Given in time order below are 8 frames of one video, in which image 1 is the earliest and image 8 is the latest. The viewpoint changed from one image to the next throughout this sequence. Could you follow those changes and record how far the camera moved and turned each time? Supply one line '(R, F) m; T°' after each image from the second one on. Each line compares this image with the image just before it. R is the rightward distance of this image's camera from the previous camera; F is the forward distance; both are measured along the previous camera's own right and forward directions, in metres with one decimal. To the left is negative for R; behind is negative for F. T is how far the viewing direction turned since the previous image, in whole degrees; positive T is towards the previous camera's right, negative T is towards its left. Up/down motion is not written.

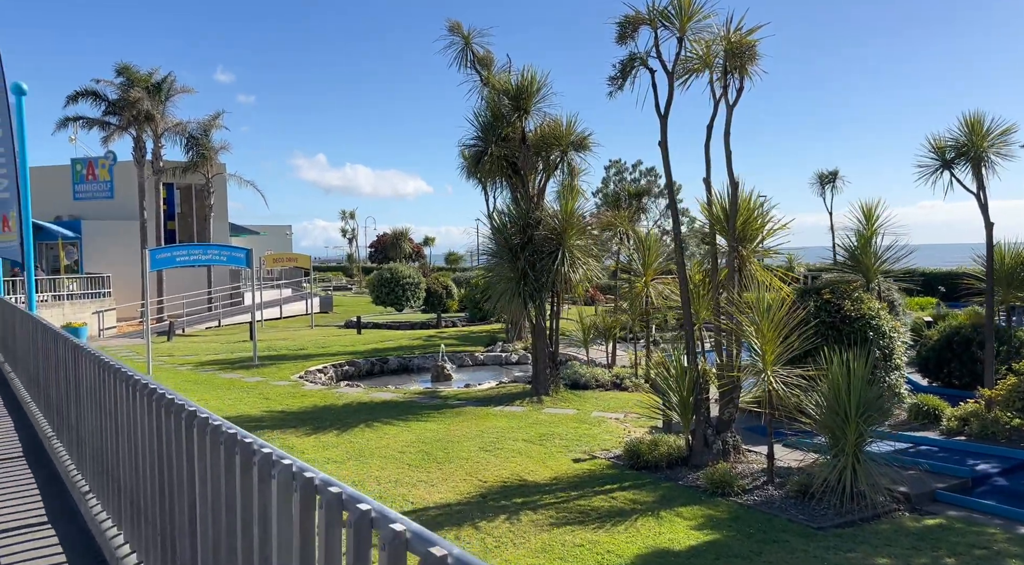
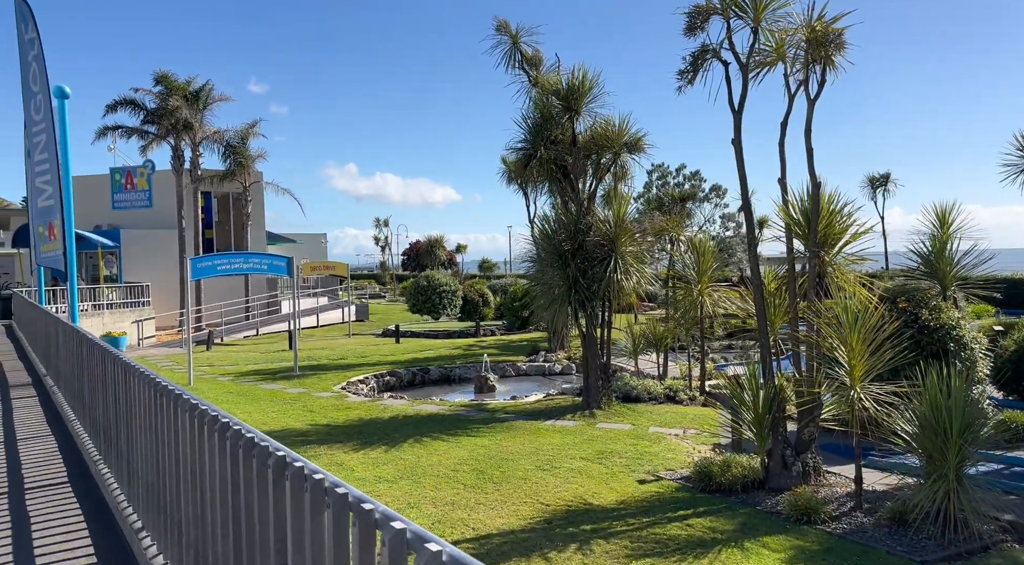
(-0.3, +0.4) m; -2°
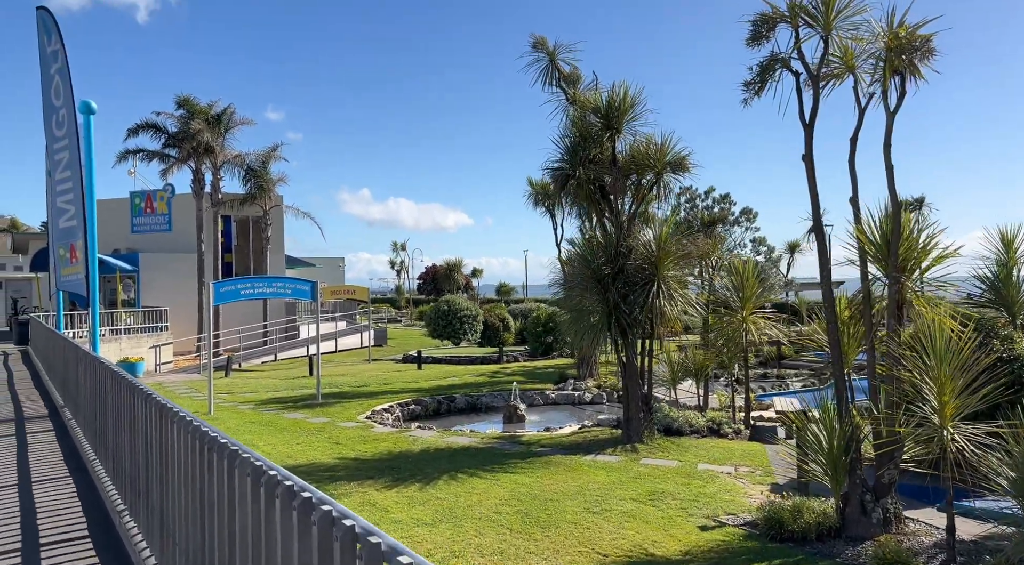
(-0.3, +0.5) m; -1°
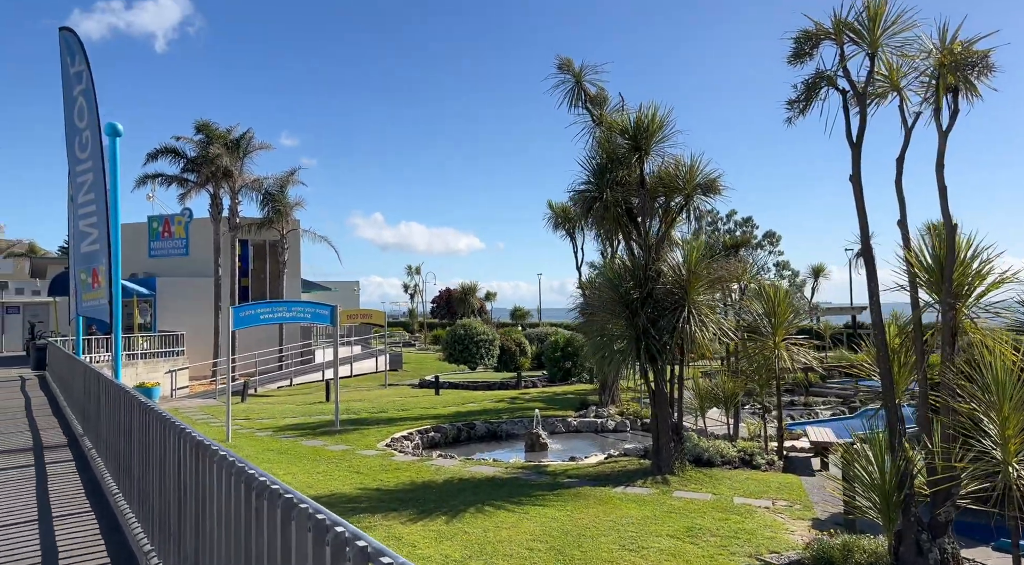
(-0.2, +0.2) m; -1°
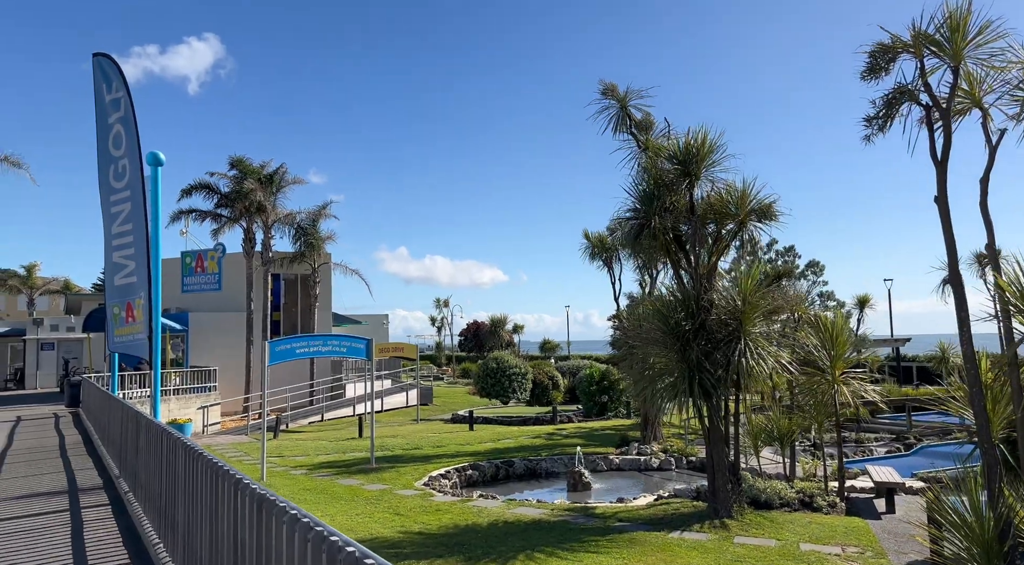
(-0.3, +0.4) m; -2°
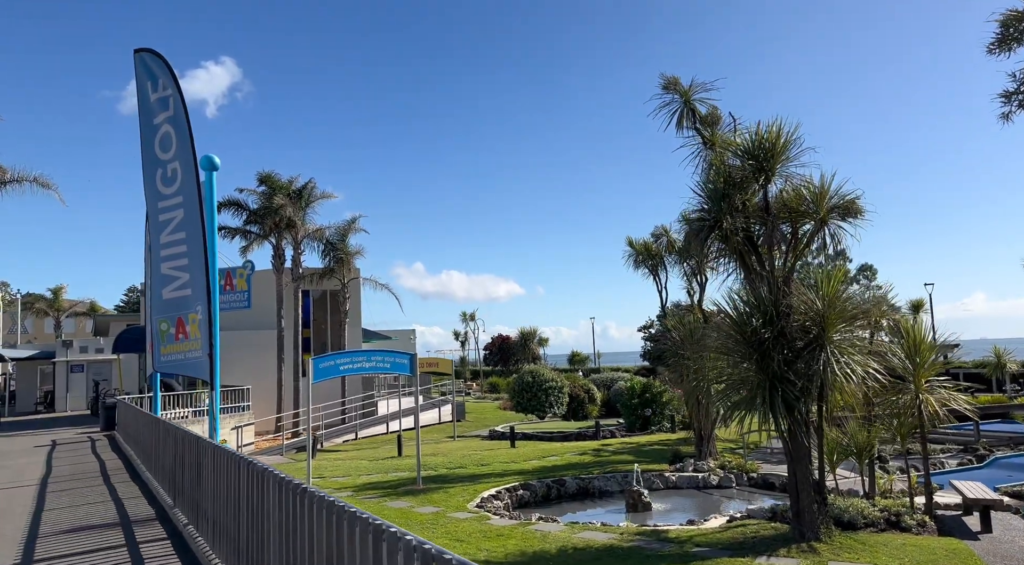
(-0.5, +0.6) m; -1°
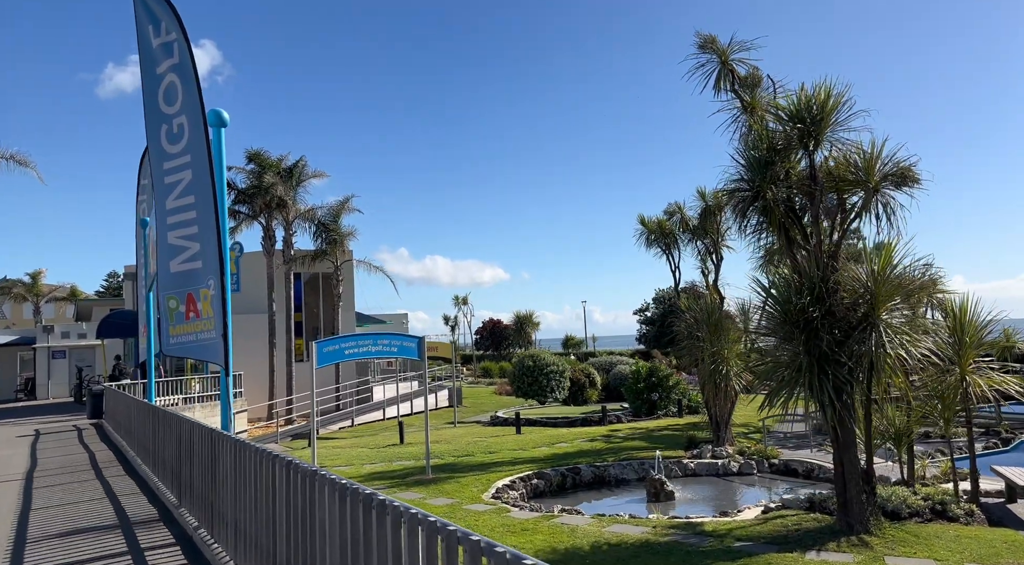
(-0.5, +0.7) m; +1°
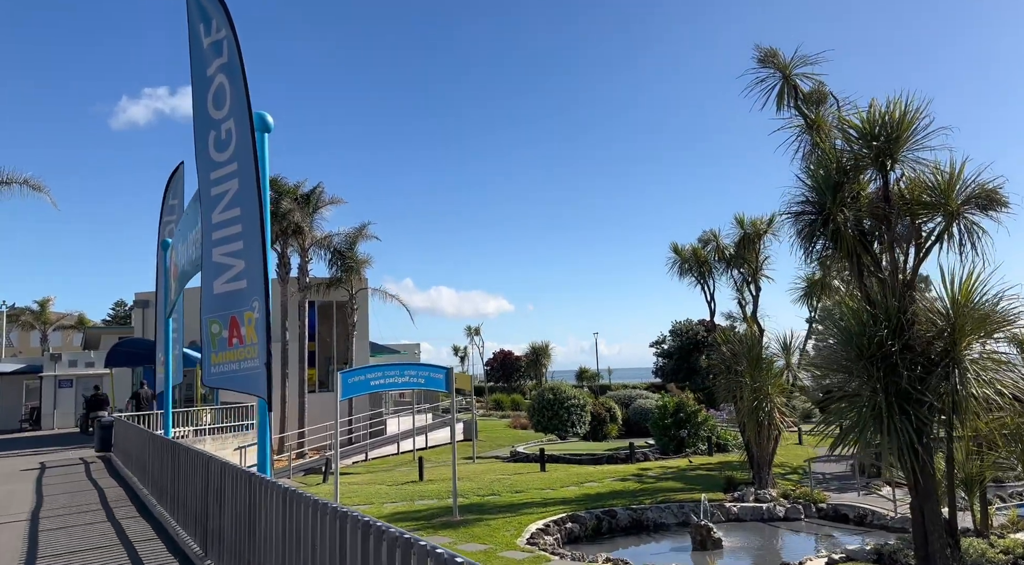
(-0.4, +0.6) m; 0°
